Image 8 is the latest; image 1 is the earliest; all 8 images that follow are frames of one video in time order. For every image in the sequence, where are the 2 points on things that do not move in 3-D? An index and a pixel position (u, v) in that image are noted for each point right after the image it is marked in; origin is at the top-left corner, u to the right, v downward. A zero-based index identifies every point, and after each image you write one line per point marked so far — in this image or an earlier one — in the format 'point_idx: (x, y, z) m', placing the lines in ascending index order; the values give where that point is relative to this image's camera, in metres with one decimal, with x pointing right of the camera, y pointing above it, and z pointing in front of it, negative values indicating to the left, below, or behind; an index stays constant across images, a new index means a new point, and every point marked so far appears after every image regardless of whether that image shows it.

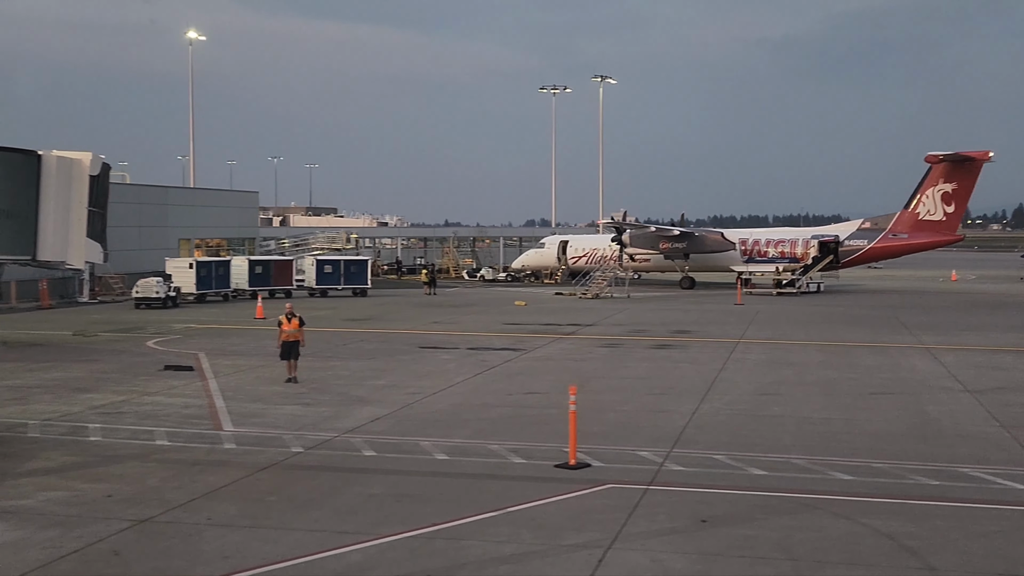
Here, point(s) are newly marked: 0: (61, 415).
0: (-6.5, -1.8, +18.3) m
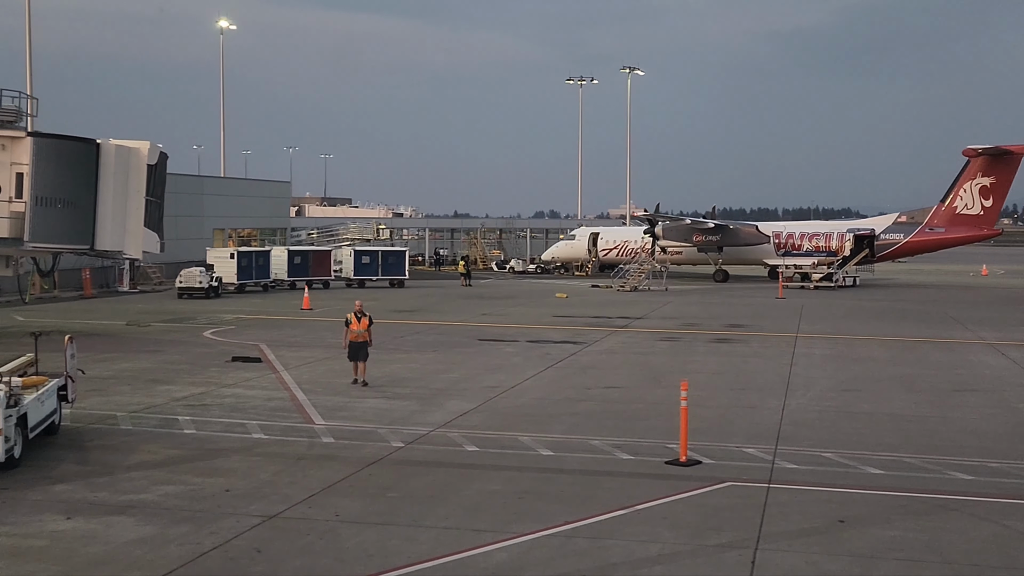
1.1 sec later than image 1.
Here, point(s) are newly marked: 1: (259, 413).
0: (-5.2, -1.7, +18.1) m
1: (-3.5, -1.8, +17.7) m
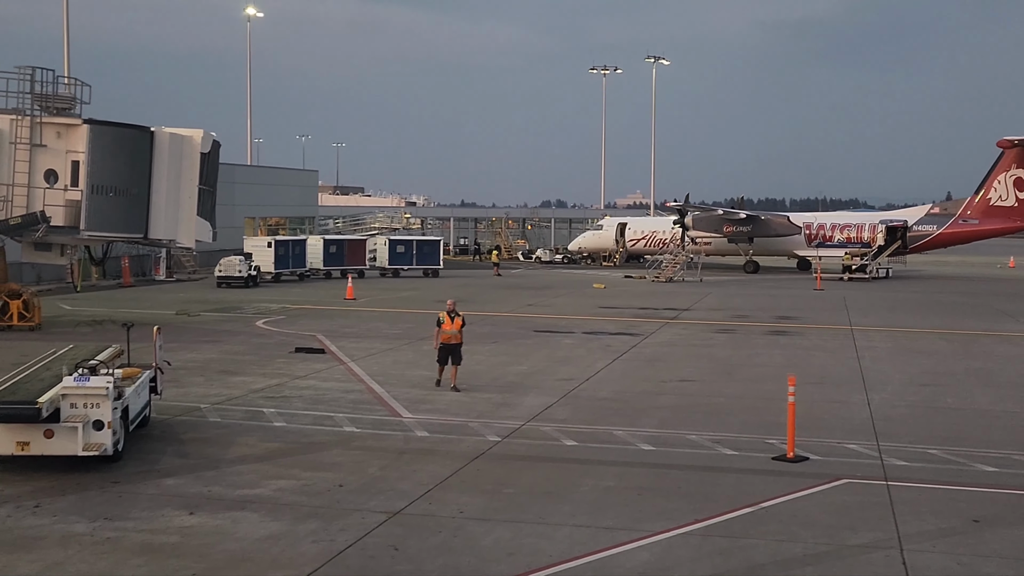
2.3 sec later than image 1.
0: (-4.0, -1.6, +18.0) m
1: (-2.3, -1.6, +17.5) m
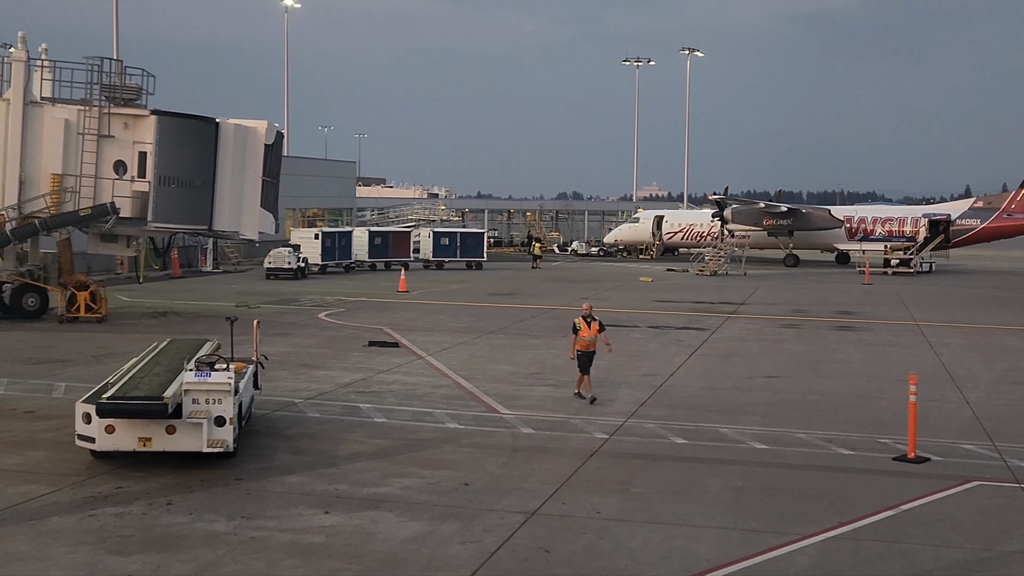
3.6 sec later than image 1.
0: (-2.7, -1.5, +17.8) m
1: (-1.0, -1.6, +17.4) m
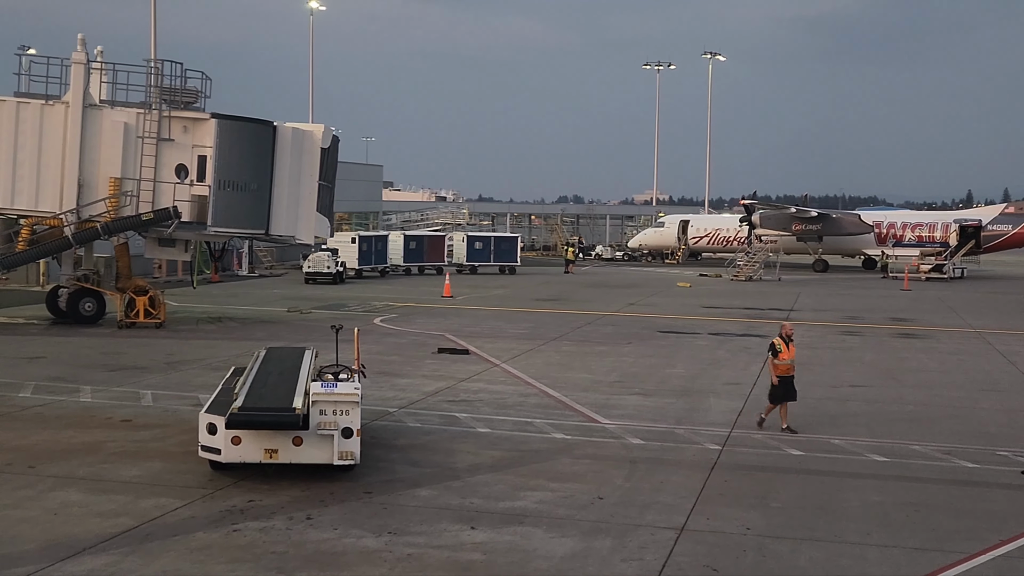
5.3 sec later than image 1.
0: (-1.4, -1.6, +17.5) m
1: (+0.3, -1.7, +17.1) m
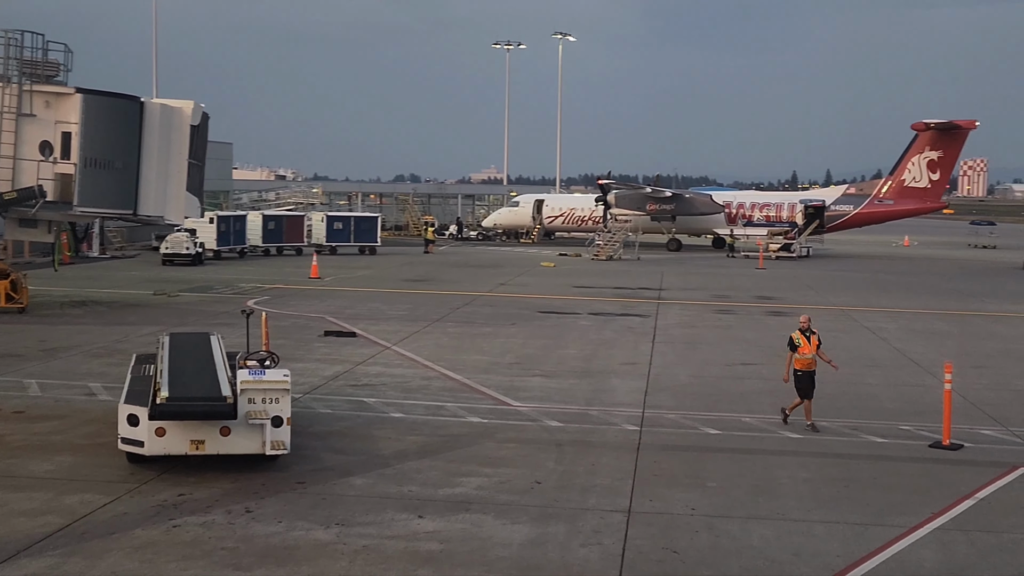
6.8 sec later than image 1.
0: (-2.7, -1.3, +17.1) m
1: (-1.0, -1.4, +16.8) m
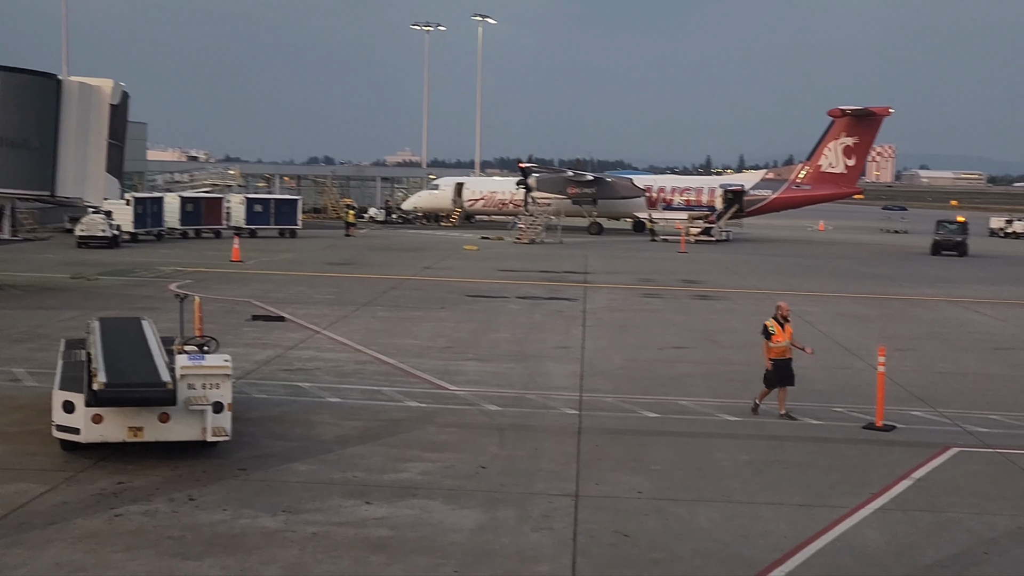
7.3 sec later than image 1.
0: (-3.5, -1.1, +16.8) m
1: (-1.8, -1.2, +16.7) m
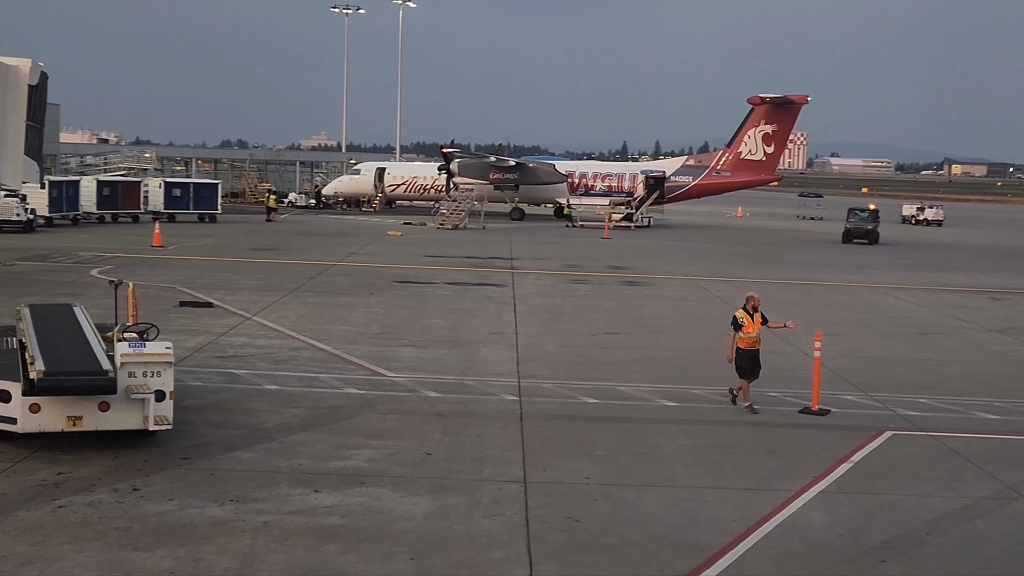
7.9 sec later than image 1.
0: (-4.4, -0.9, +16.6) m
1: (-2.6, -1.0, +16.5) m
